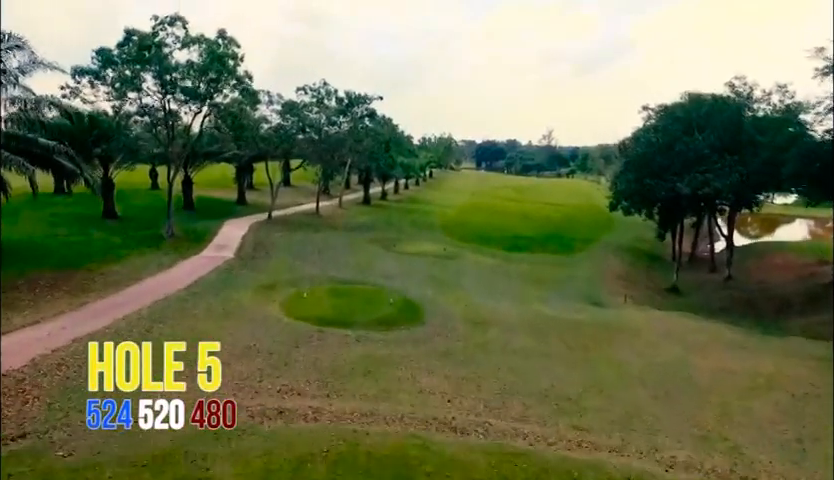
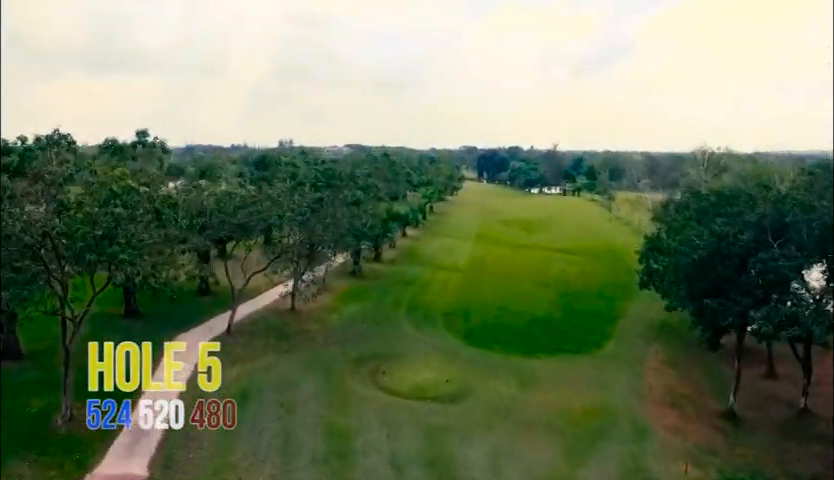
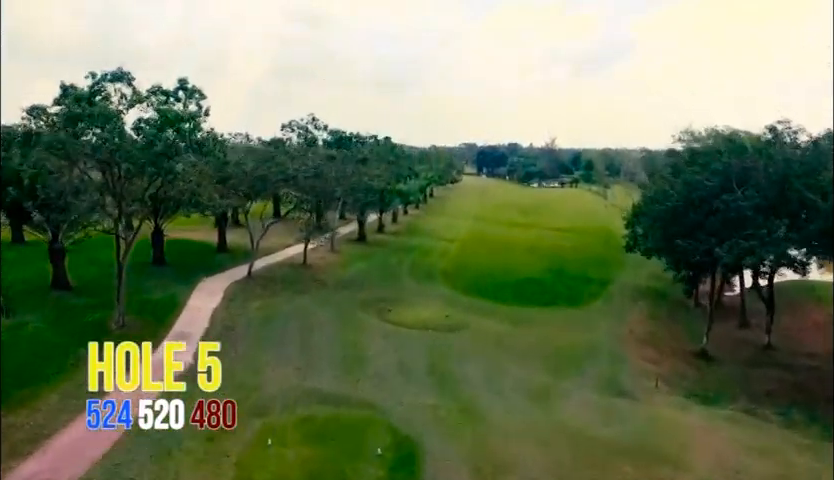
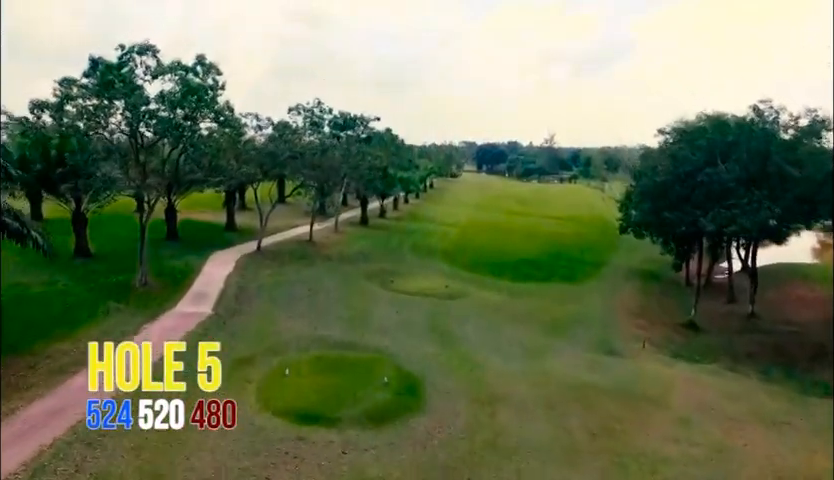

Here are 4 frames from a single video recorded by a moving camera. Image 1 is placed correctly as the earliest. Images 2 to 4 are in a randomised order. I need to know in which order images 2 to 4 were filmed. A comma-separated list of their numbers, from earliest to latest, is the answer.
4, 3, 2
